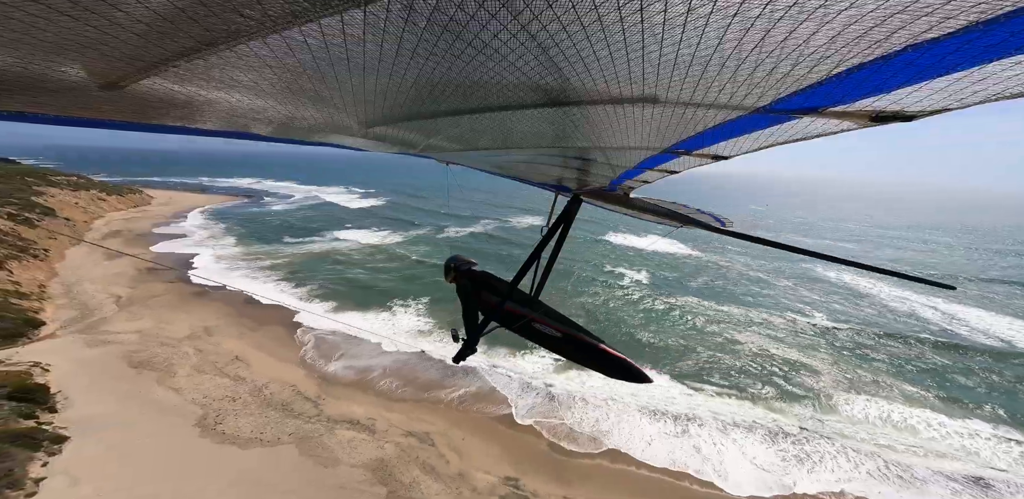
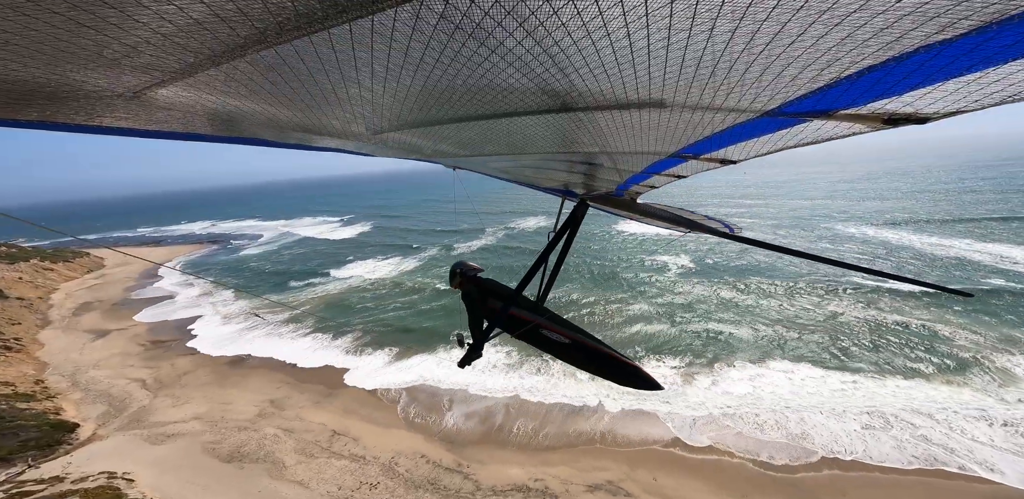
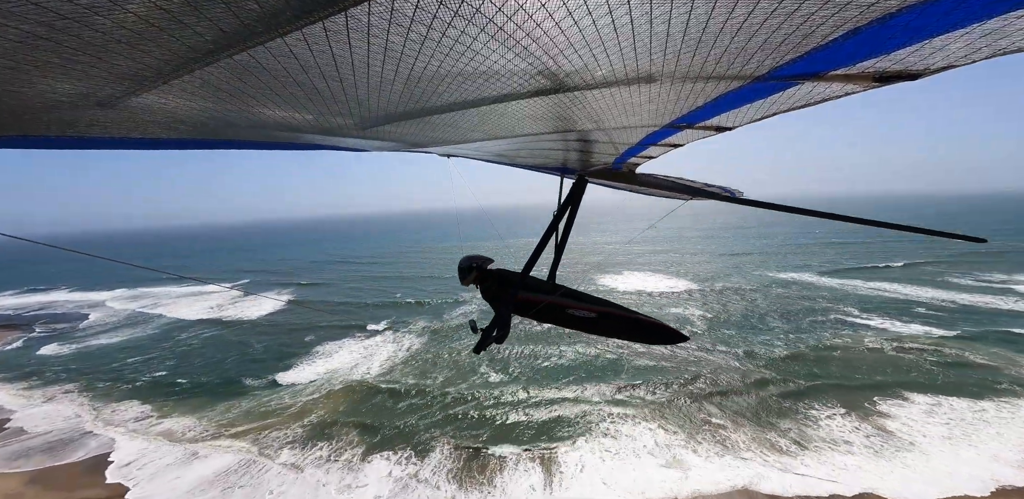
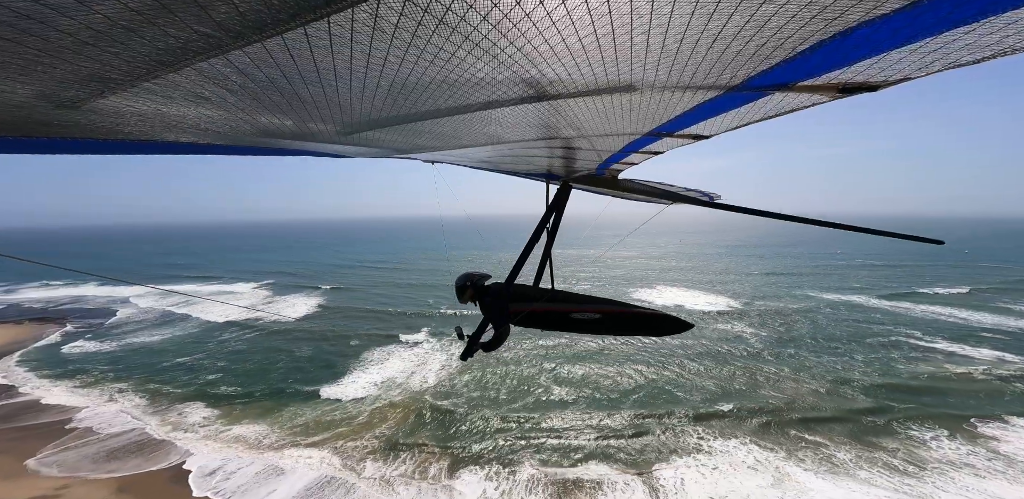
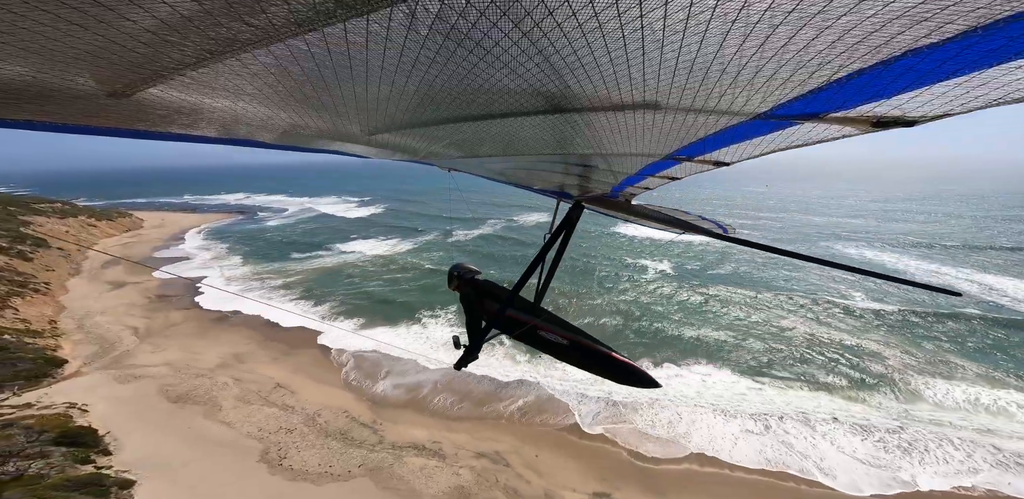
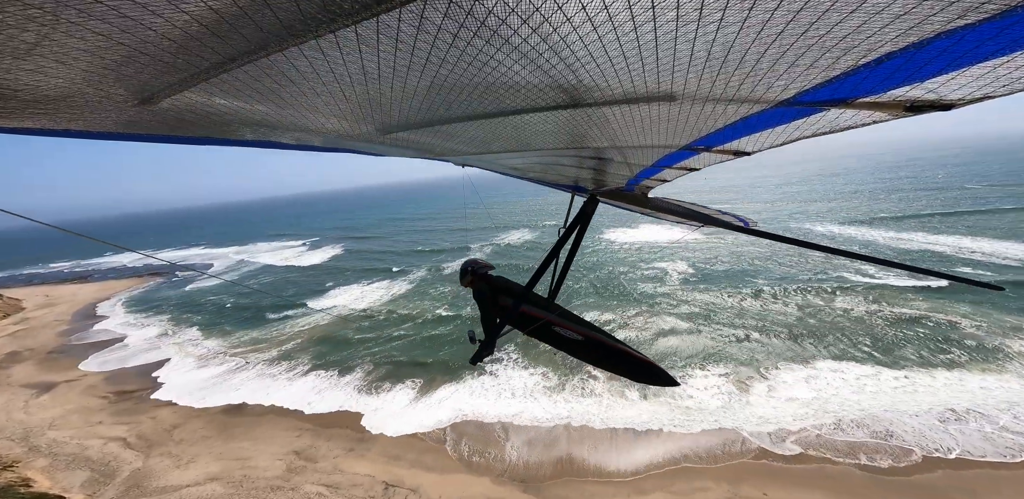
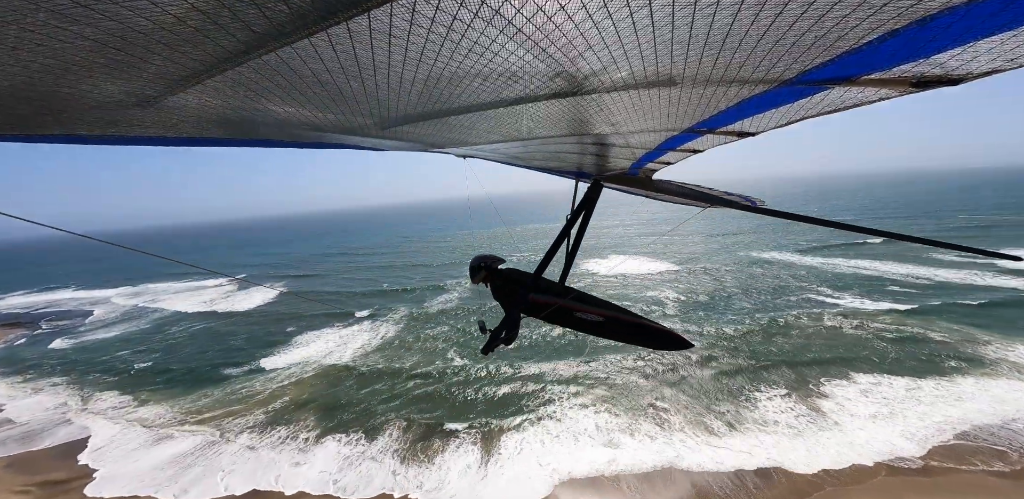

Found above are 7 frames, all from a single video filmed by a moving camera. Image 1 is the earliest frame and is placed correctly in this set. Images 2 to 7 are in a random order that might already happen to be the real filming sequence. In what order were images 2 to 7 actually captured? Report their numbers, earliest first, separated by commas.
5, 2, 6, 7, 3, 4
